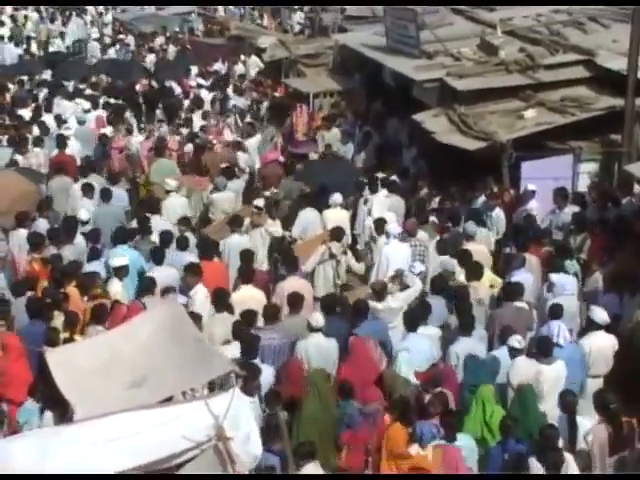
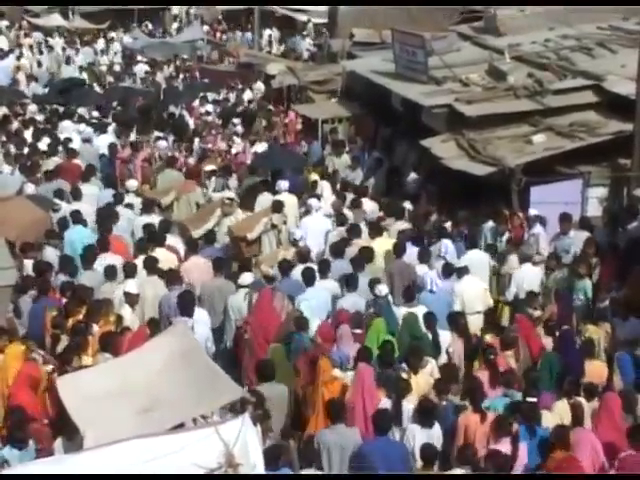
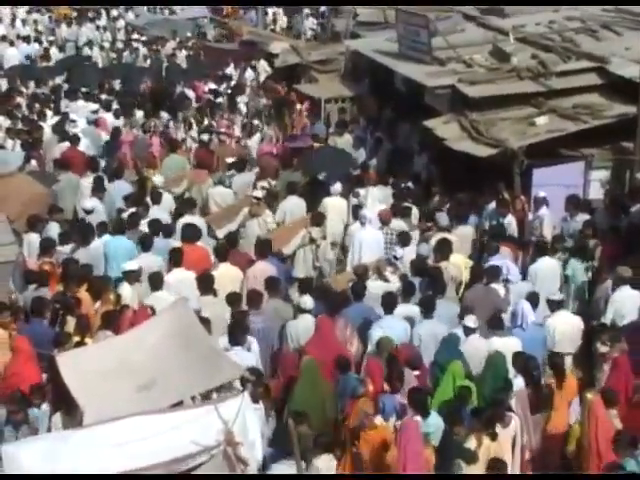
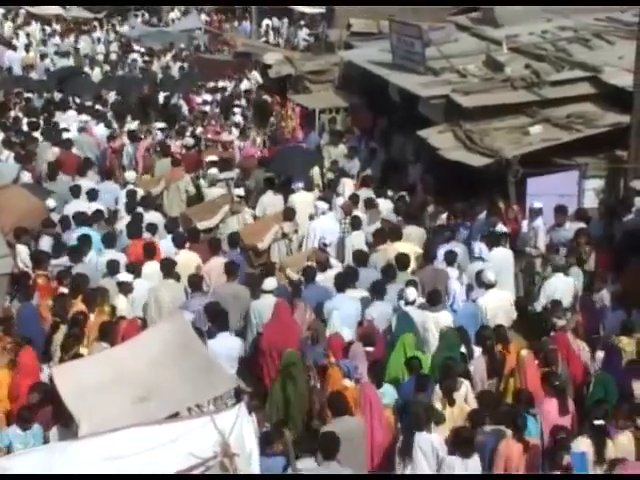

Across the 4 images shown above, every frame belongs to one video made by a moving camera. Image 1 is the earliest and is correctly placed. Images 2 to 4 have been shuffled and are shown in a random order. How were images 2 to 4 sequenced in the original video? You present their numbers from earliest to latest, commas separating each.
3, 4, 2
